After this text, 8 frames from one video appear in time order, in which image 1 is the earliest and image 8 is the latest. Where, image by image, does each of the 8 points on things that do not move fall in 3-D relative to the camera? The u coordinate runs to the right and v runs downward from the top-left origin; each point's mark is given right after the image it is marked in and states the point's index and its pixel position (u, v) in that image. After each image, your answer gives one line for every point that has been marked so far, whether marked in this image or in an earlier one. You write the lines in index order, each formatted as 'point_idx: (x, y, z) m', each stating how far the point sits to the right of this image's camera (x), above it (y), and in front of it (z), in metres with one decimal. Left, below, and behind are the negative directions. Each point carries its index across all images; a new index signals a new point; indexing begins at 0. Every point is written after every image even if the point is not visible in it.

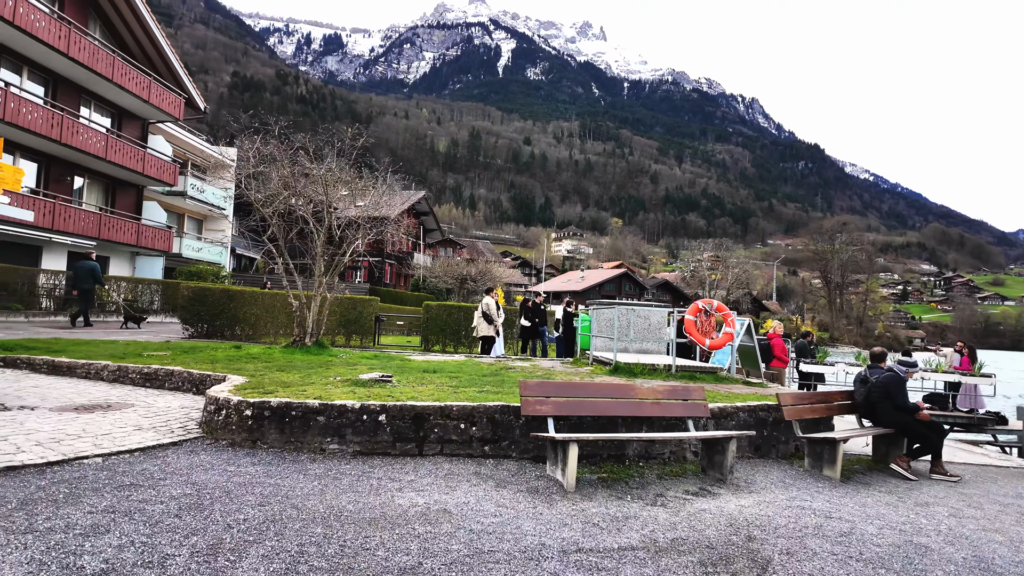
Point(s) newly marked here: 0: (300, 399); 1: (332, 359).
0: (-1.8, -1.0, +5.1) m
1: (-2.8, -1.1, +9.1) m
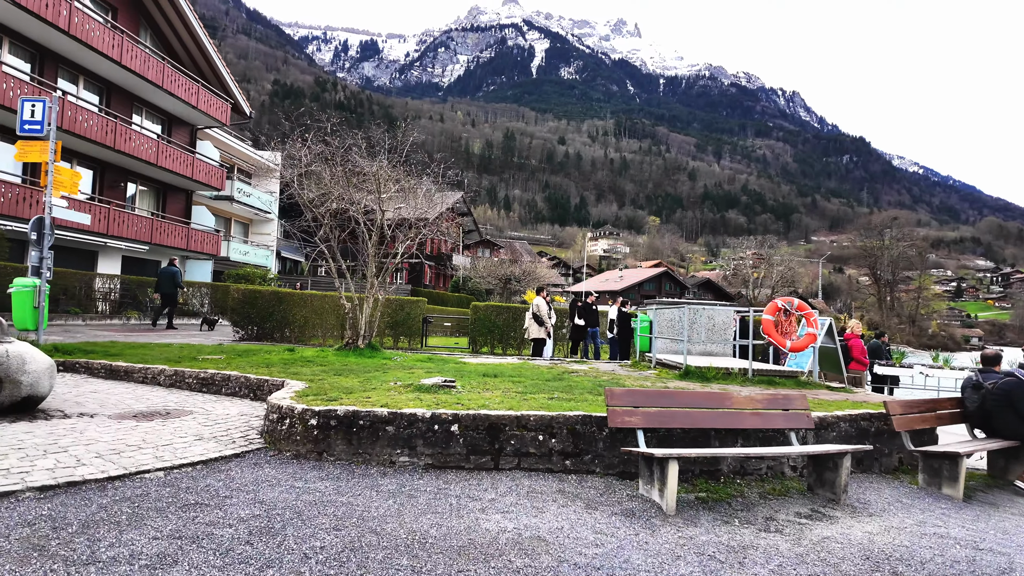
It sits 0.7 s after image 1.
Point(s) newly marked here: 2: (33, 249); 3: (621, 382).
0: (-1.2, -1.0, +4.8) m
1: (-1.9, -1.1, +8.8) m
2: (-6.9, +0.6, +8.5) m
3: (+1.4, -1.2, +7.5) m
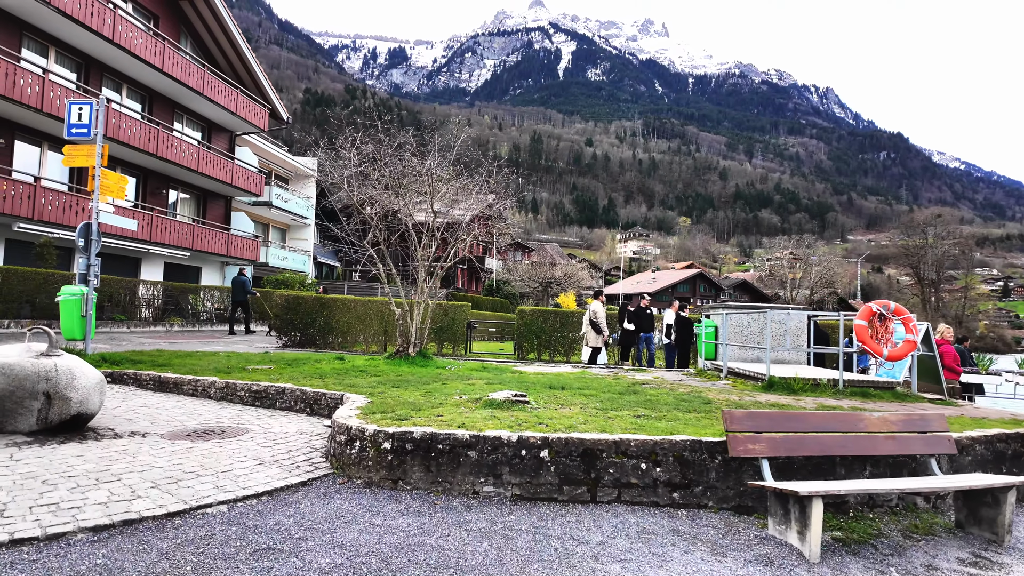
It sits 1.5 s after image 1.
0: (-0.5, -1.0, +4.3) m
1: (-1.0, -1.2, +8.3) m
2: (-6.0, +0.5, +8.3) m
3: (+2.2, -1.2, +6.8) m
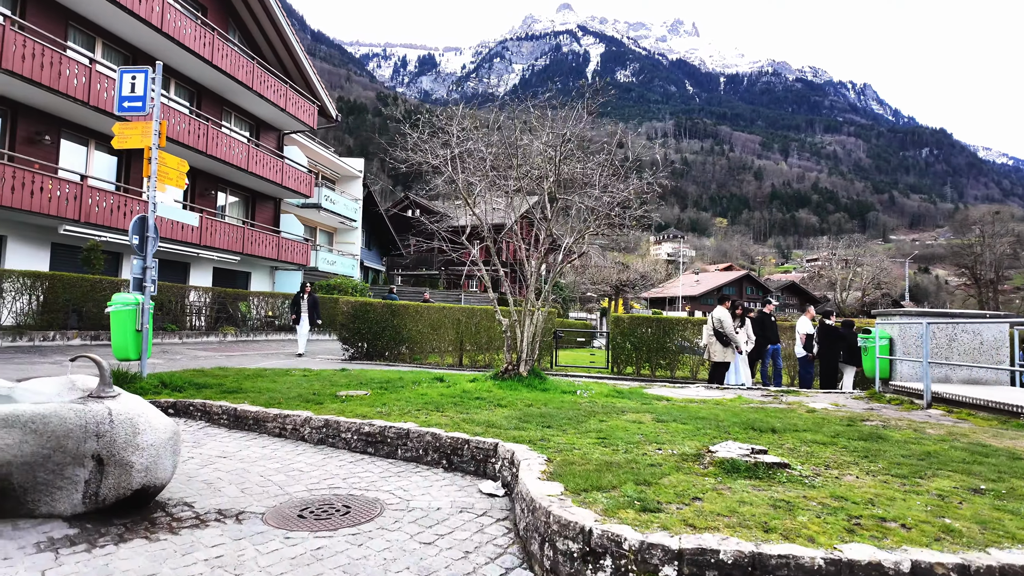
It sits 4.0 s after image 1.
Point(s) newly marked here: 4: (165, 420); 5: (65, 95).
0: (+1.0, -1.0, +2.5) m
1: (+0.7, -1.3, +6.6) m
2: (-4.3, +0.4, +6.8) m
3: (+3.8, -1.3, +4.9) m
4: (-2.1, -0.8, +3.5) m
5: (-10.7, +4.7, +14.2) m
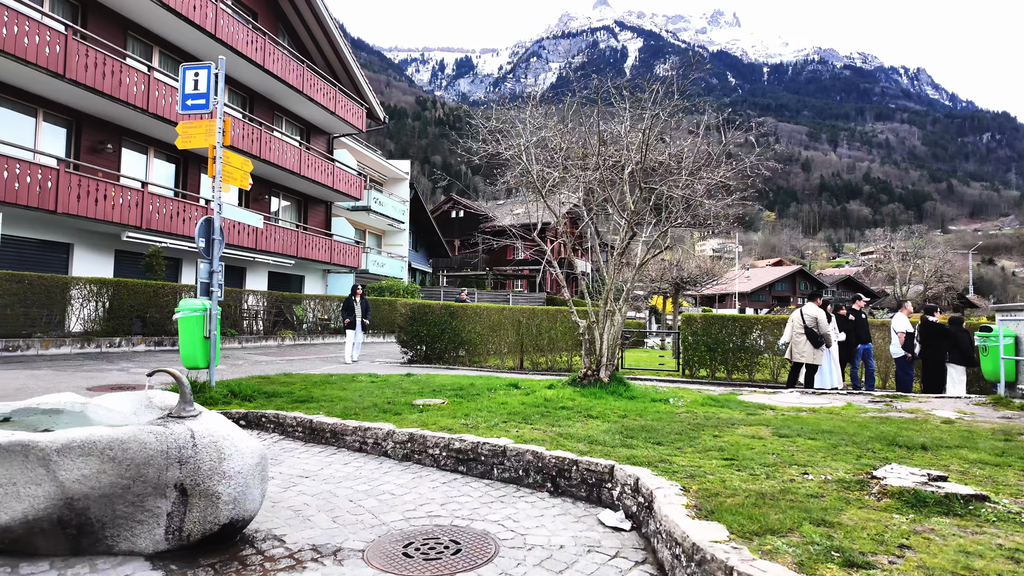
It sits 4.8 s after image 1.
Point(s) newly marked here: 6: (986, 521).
0: (+1.6, -1.0, +1.9) m
1: (+1.6, -1.2, +6.0) m
2: (-3.4, +0.3, +6.5) m
3: (+4.6, -1.2, +4.1) m
4: (-1.4, -0.8, +3.1) m
5: (-9.4, +4.5, +14.4) m
6: (+2.2, -1.1, +2.8) m
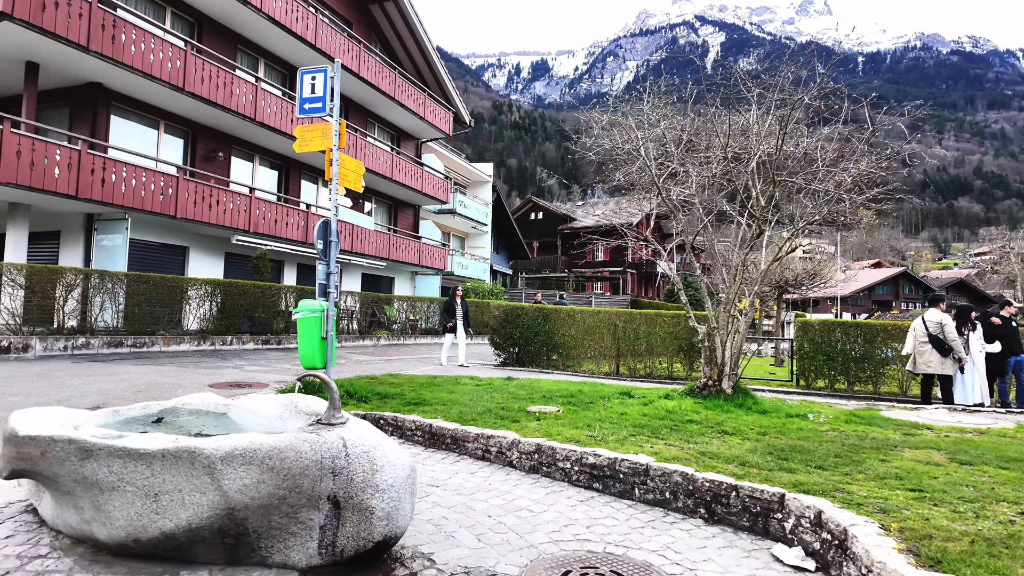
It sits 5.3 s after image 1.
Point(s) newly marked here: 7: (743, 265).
0: (+2.3, -1.0, +1.3) m
1: (+2.8, -1.3, +5.4) m
2: (-2.2, +0.3, +6.6) m
3: (+5.5, -1.2, +3.1) m
4: (-0.6, -0.8, +3.0) m
5: (-7.1, +4.5, +15.1) m
6: (+3.0, -1.1, +2.2) m
7: (+2.8, +0.3, +7.1) m
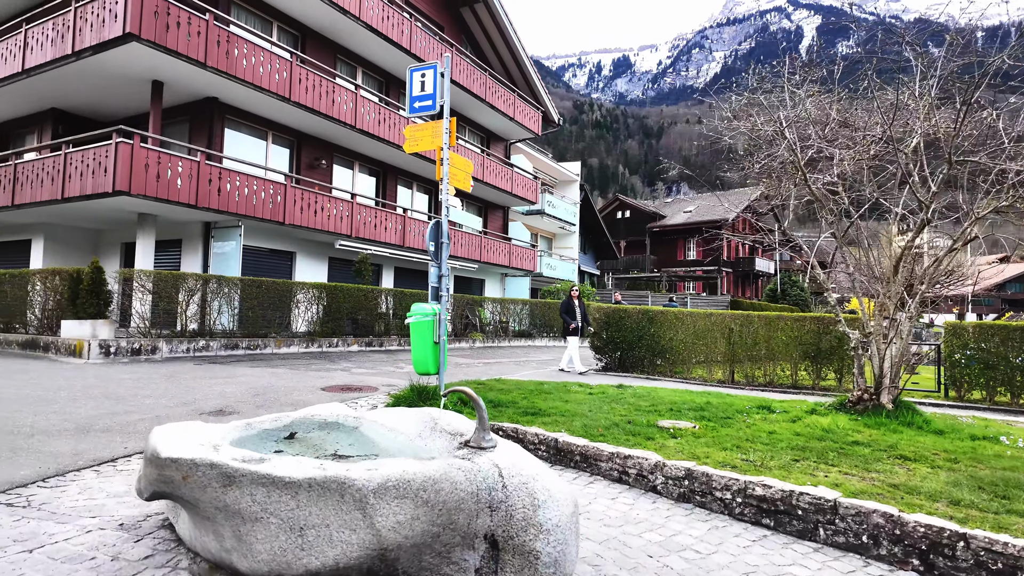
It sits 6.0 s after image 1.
0: (+2.8, -1.0, +0.5) m
1: (+3.8, -1.3, +4.5) m
2: (-0.9, +0.3, +6.4) m
3: (+6.2, -1.2, +1.9) m
4: (+0.2, -0.8, +2.5) m
5: (-4.6, +4.4, +15.5) m
6: (+3.6, -1.1, +1.3) m
7: (+4.1, +0.3, +6.2) m
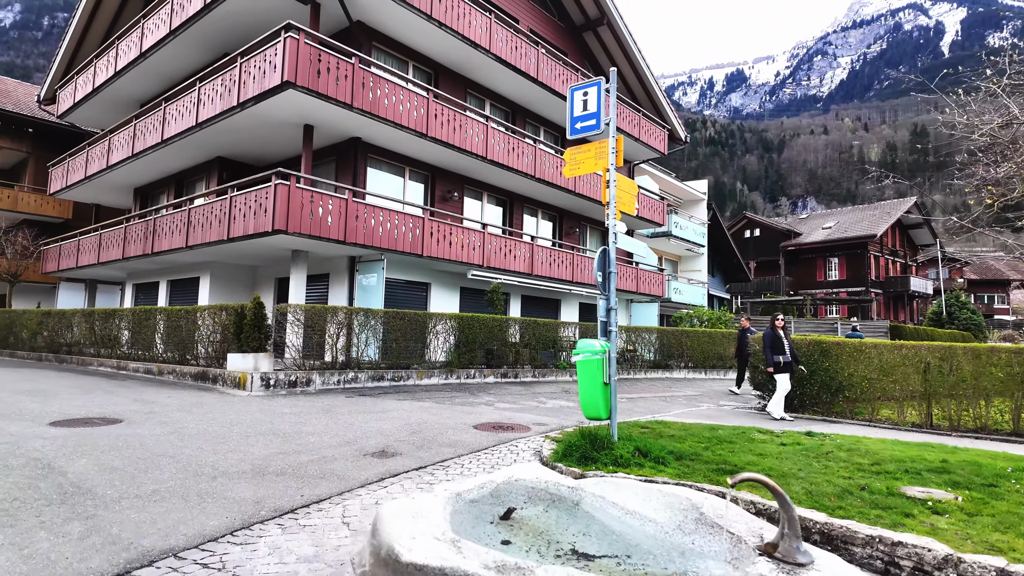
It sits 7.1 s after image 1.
0: (+3.4, -1.1, -0.7) m
1: (+5.2, -1.4, +3.0) m
2: (+0.9, -0.1, +5.8) m
3: (+7.0, -1.2, 0.0) m
4: (+1.2, -1.0, +1.8) m
5: (-1.1, +3.6, +15.7) m
6: (+4.3, -1.2, -0.1) m
7: (+5.7, 0.0, +4.7) m
